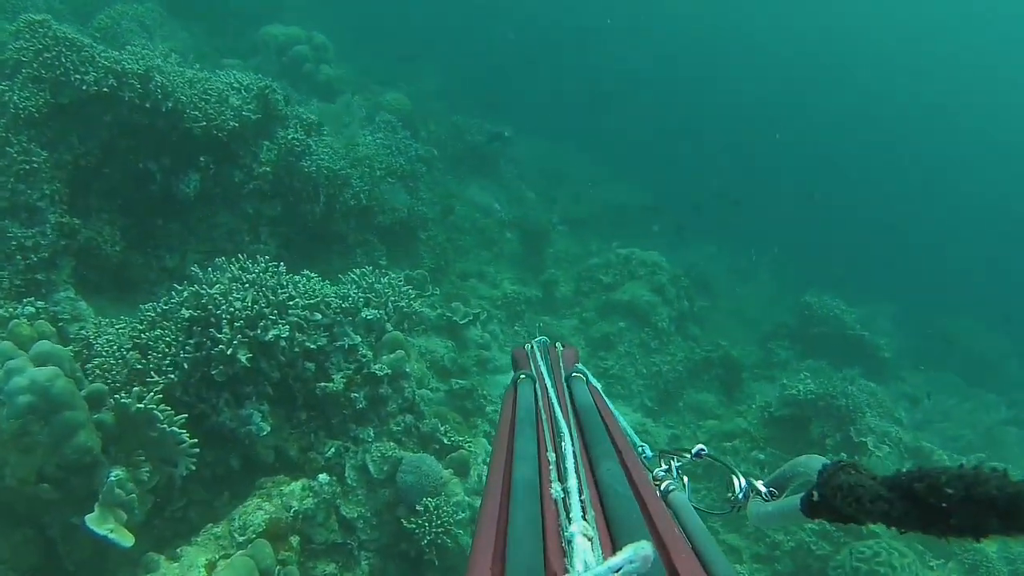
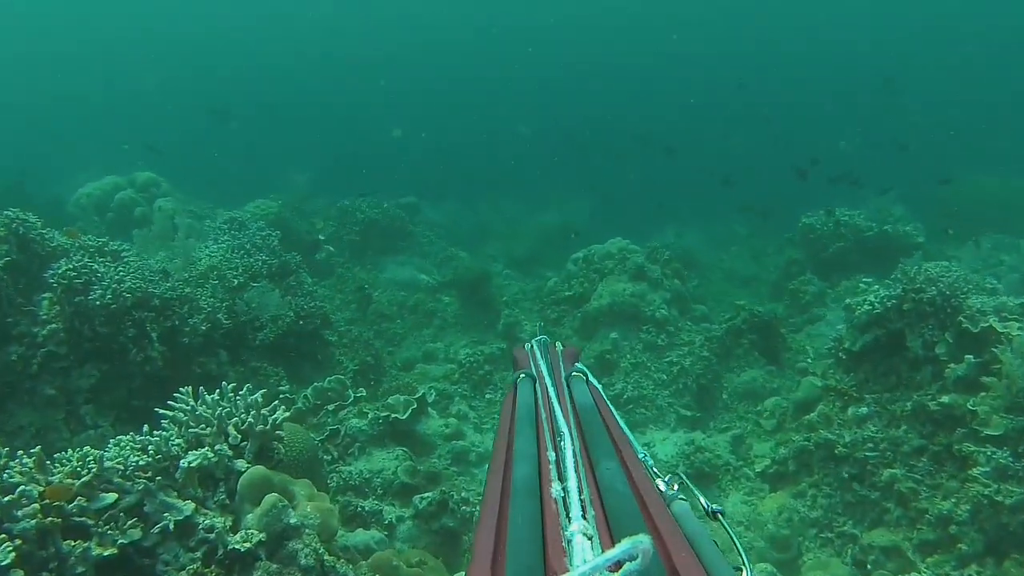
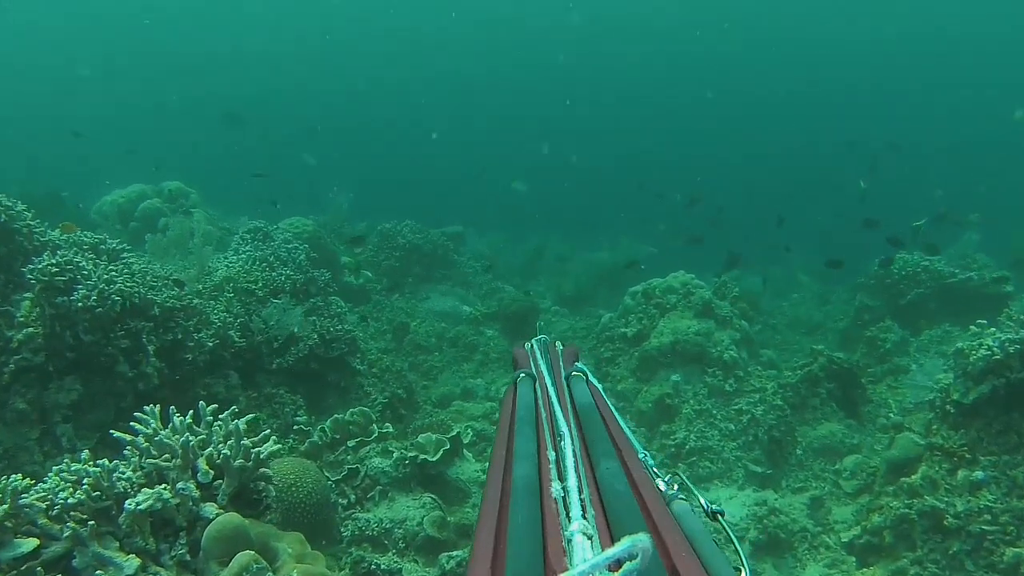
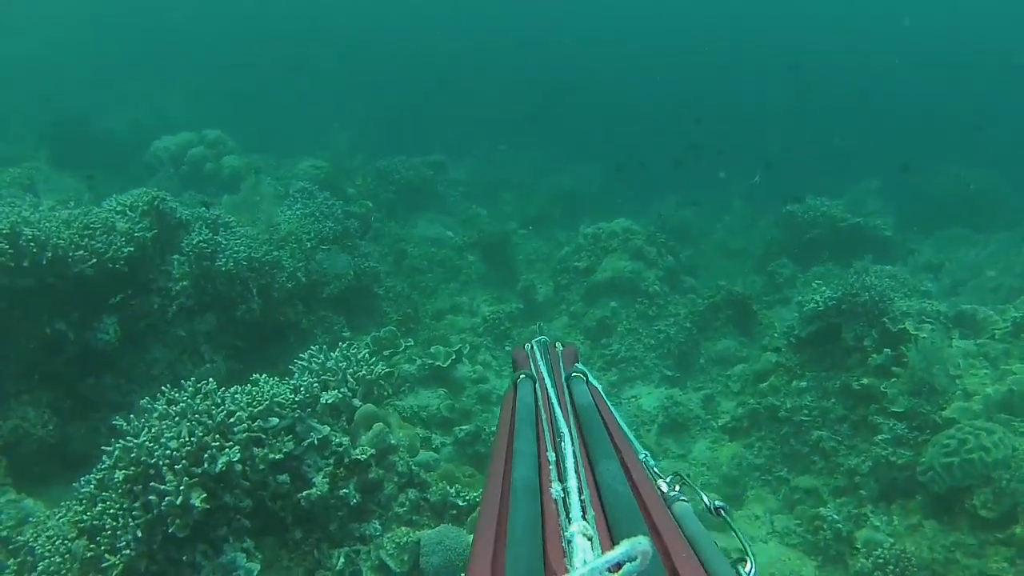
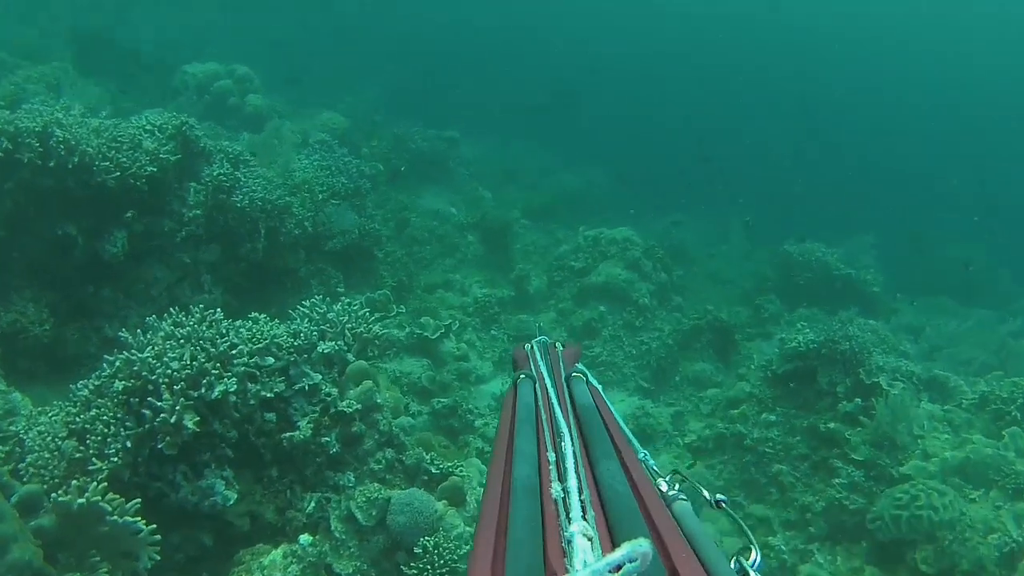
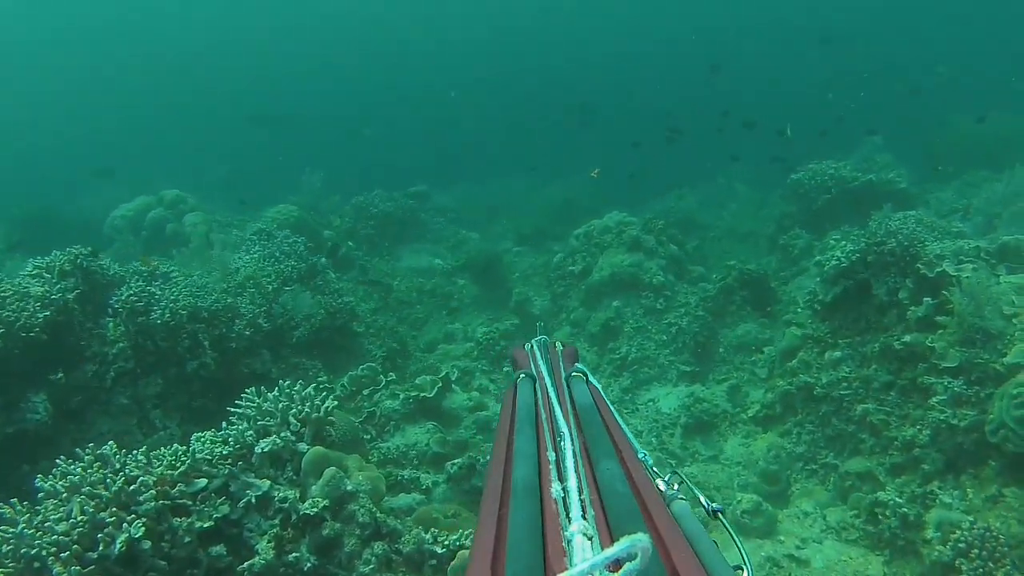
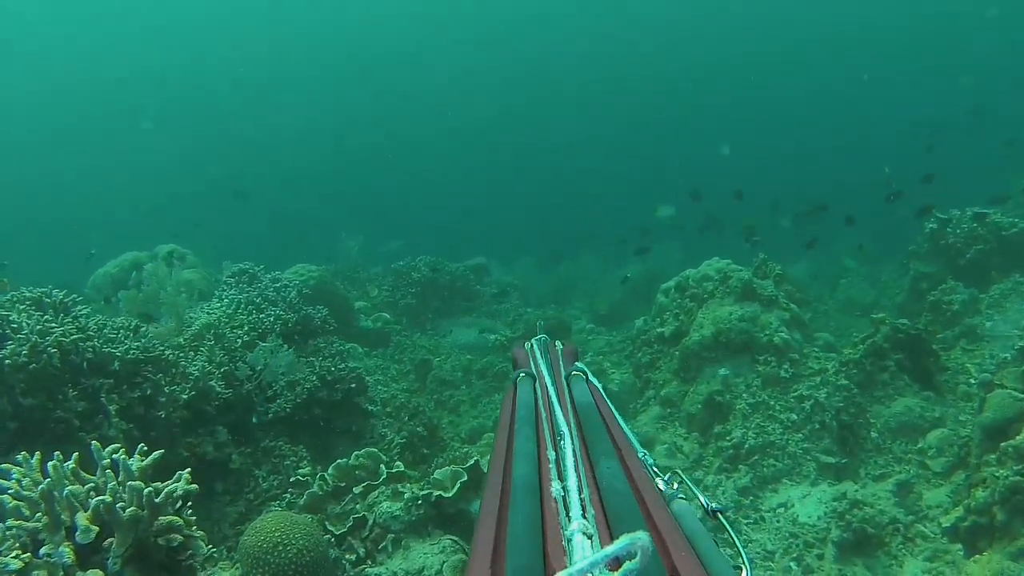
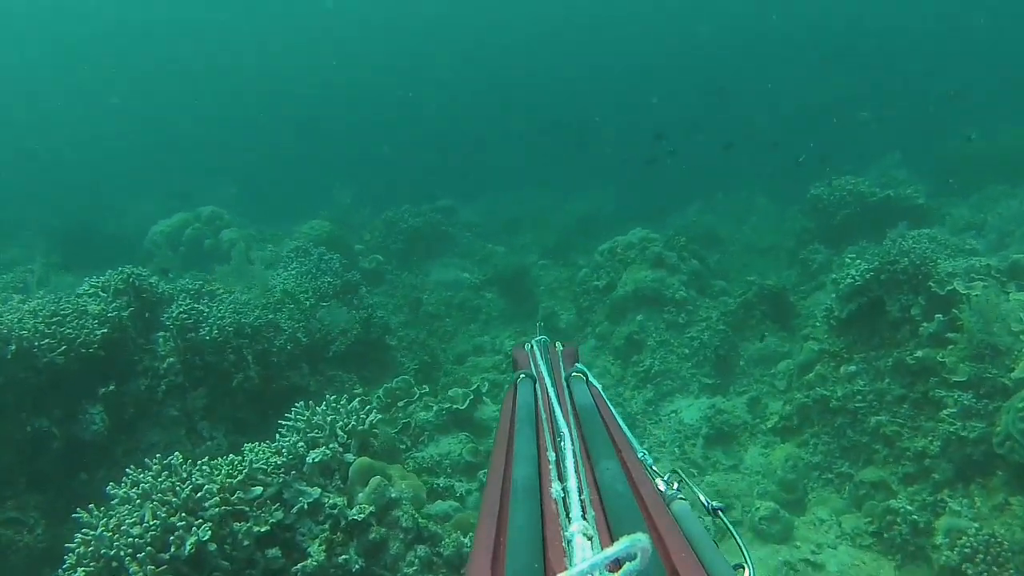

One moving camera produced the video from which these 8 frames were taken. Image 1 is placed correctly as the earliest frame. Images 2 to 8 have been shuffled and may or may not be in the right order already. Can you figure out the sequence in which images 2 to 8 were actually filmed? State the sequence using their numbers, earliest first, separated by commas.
5, 4, 8, 6, 2, 3, 7
